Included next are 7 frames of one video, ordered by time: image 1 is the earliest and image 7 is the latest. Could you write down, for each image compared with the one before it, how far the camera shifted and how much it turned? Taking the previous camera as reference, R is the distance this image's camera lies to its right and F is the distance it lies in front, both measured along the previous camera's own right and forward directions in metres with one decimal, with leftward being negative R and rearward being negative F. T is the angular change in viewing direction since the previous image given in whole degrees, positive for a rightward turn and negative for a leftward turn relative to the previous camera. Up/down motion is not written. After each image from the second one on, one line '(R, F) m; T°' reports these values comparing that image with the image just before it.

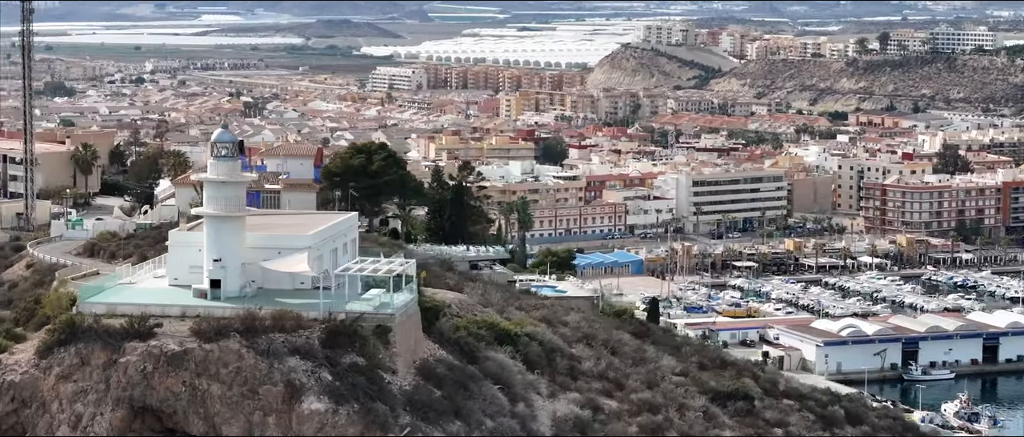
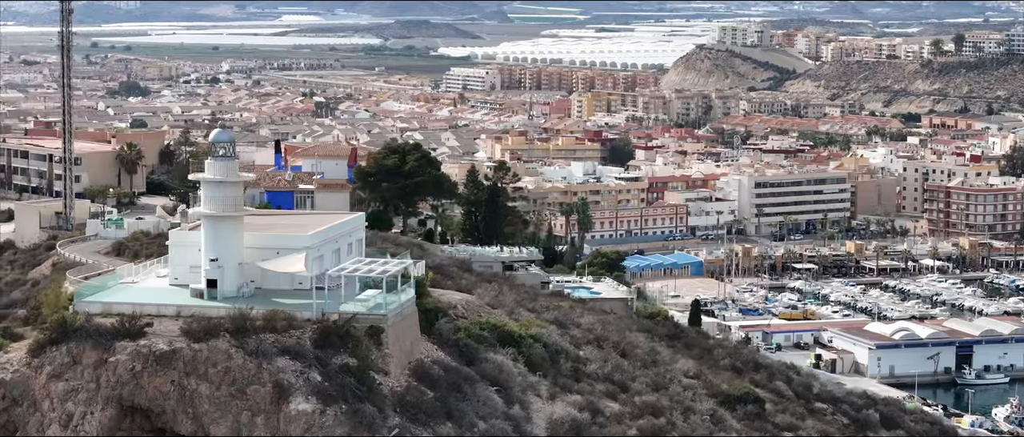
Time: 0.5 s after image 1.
(+0.8, +0.1) m; -2°
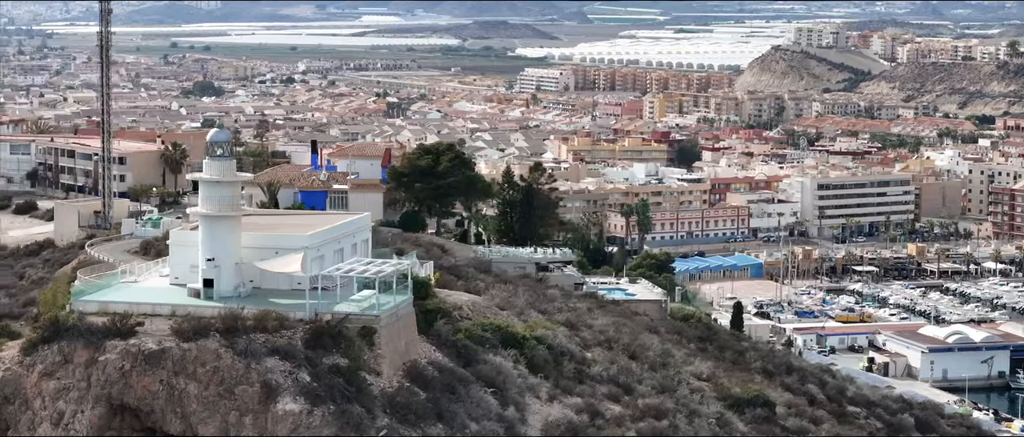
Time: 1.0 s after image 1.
(+0.8, +0.1) m; -2°
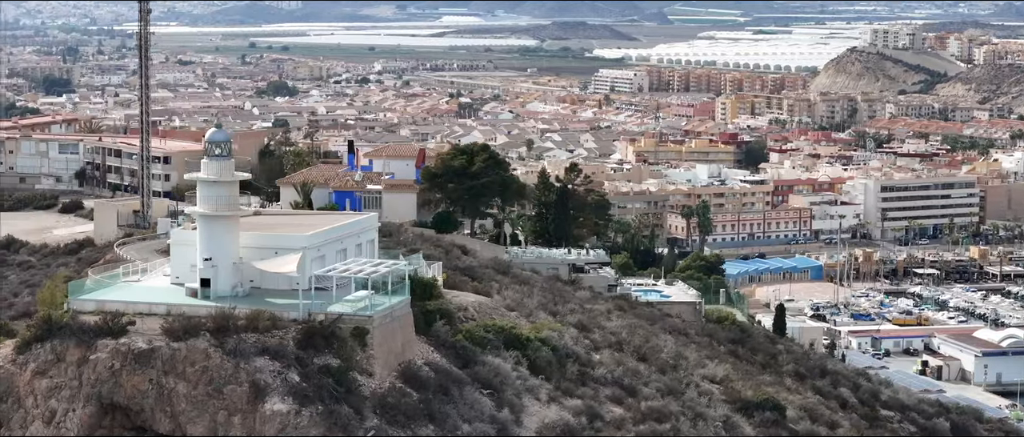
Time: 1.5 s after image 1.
(+0.8, +0.1) m; -2°
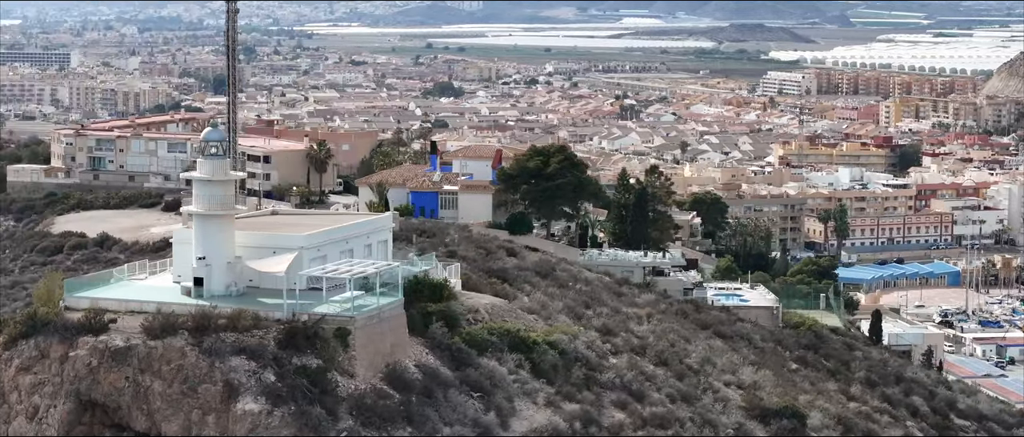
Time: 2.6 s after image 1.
(+1.7, +0.2) m; -5°
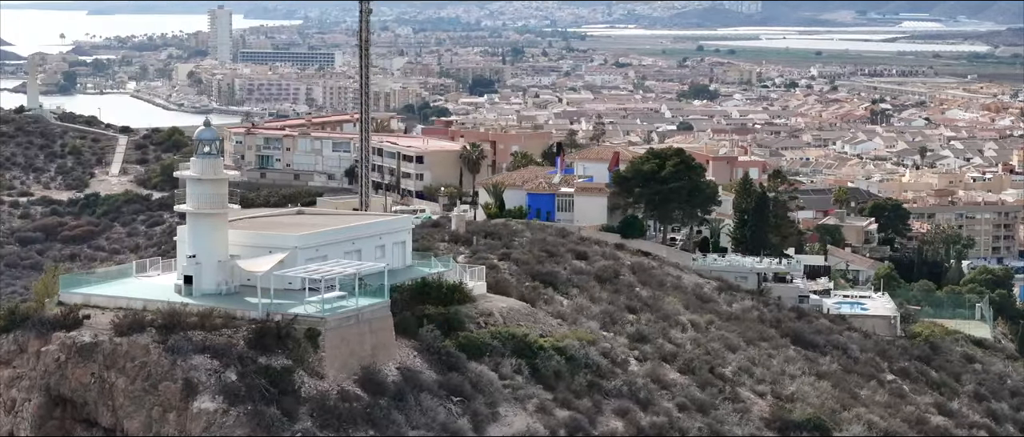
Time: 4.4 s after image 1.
(+2.6, +0.4) m; -7°
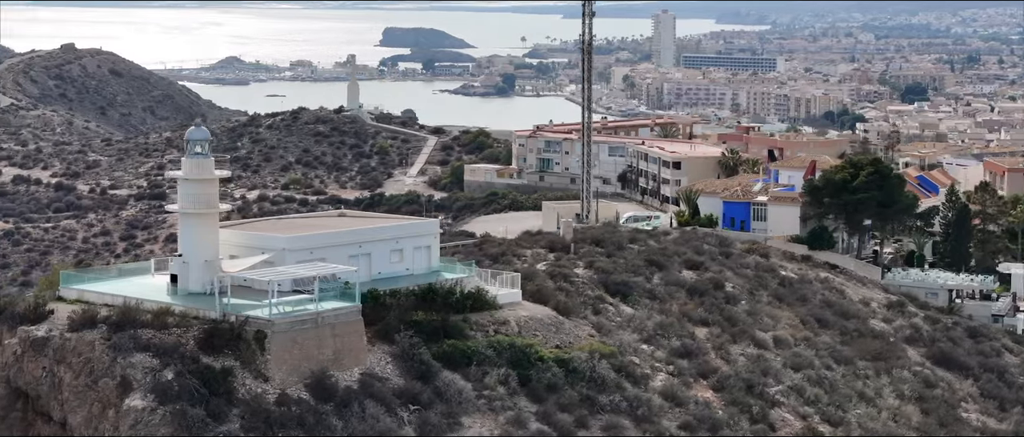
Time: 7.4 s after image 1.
(+4.4, +1.0) m; -12°
